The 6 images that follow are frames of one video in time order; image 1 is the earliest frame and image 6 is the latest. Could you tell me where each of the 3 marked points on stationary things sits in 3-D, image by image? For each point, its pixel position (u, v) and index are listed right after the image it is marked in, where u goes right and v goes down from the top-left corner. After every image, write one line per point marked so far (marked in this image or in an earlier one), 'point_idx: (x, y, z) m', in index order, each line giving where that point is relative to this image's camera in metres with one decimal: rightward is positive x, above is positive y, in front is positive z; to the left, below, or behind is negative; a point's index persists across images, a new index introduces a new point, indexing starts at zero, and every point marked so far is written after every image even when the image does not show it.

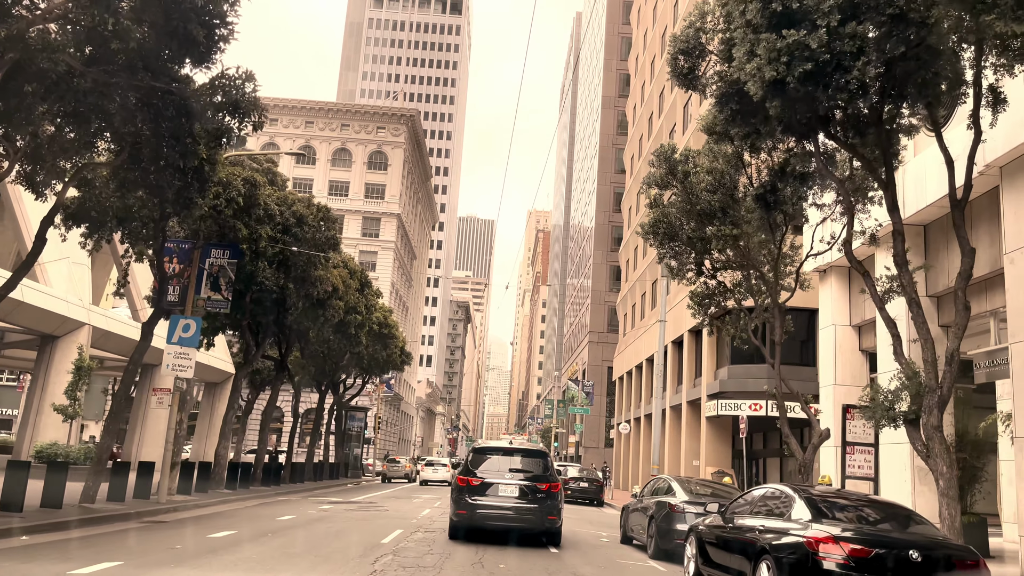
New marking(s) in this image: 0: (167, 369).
0: (-8.4, -2.0, +19.0) m
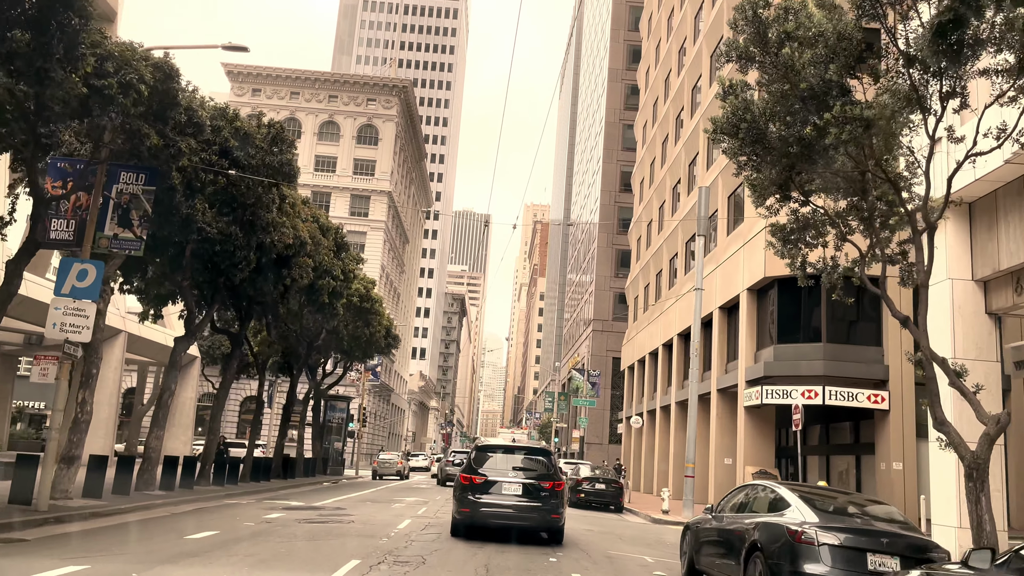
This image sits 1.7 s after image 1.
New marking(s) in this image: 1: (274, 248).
0: (-8.2, -0.8, +14.0) m
1: (-6.2, +1.2, +20.0) m
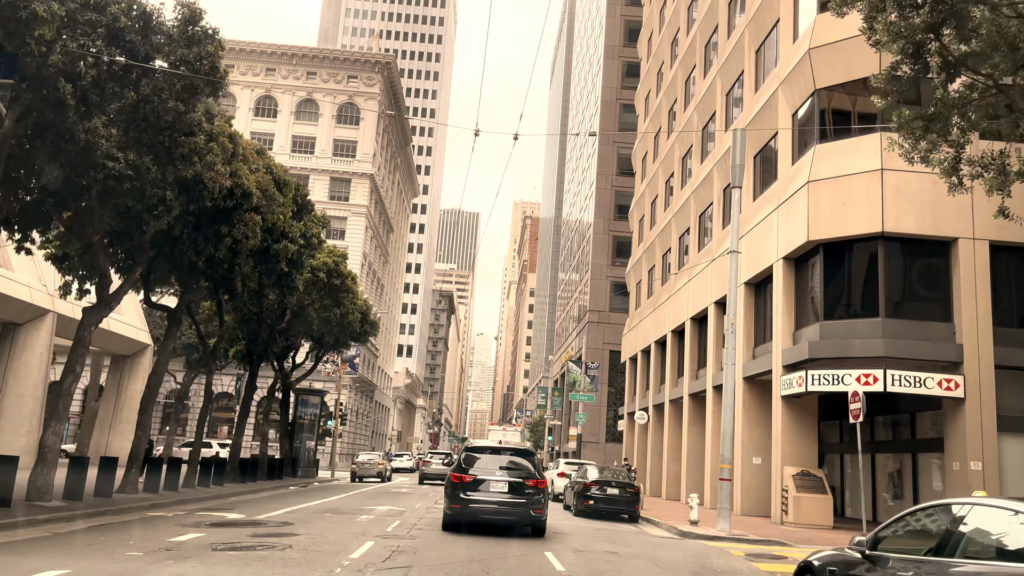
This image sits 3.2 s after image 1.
0: (-8.2, +0.1, +9.8) m
1: (-6.3, +2.1, +15.8) m
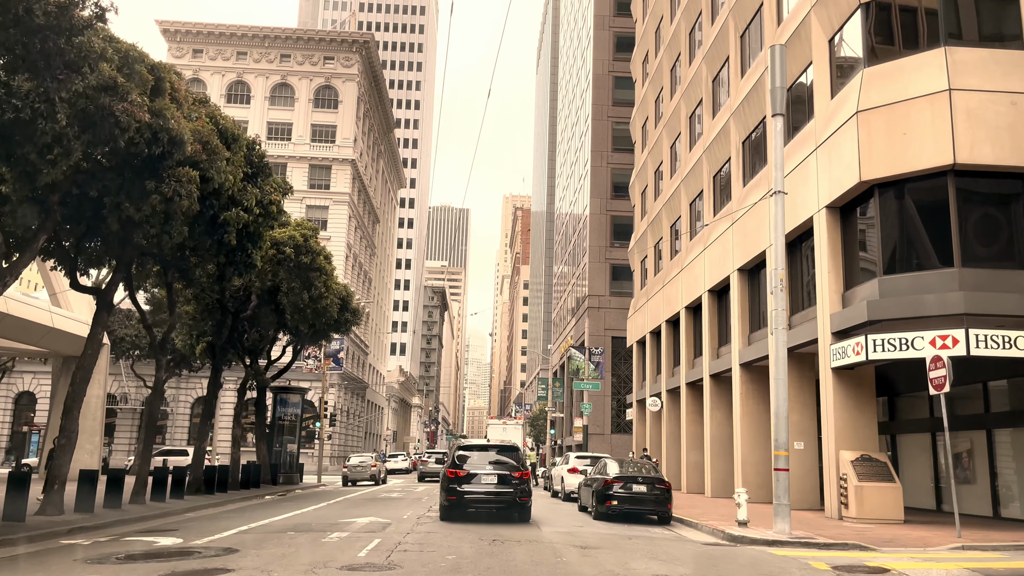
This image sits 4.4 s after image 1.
0: (-8.1, +0.6, +6.3) m
1: (-6.3, +2.6, +12.3) m
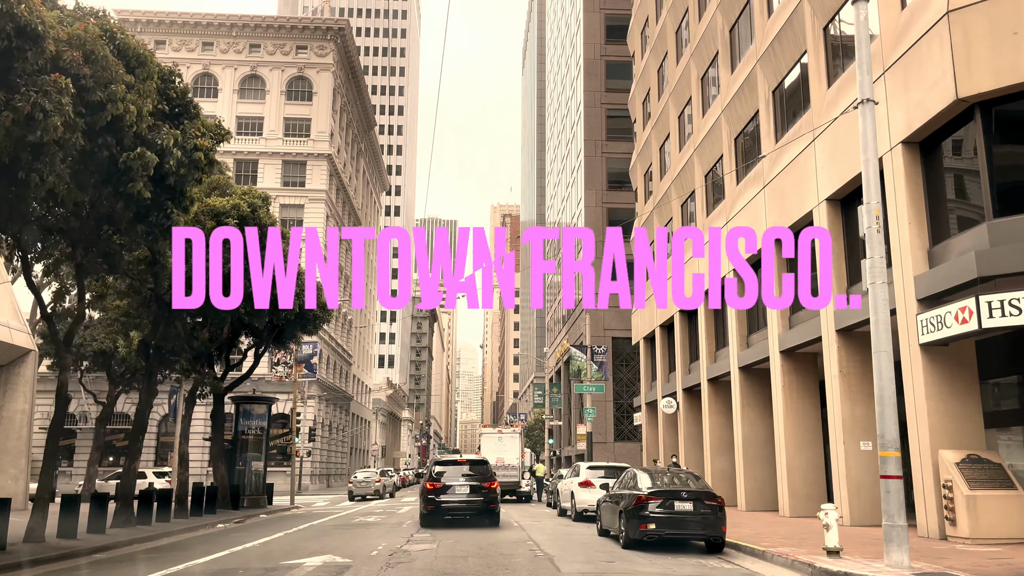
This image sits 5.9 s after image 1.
0: (-8.1, +1.3, +2.1) m
1: (-6.4, +3.2, +8.2) m
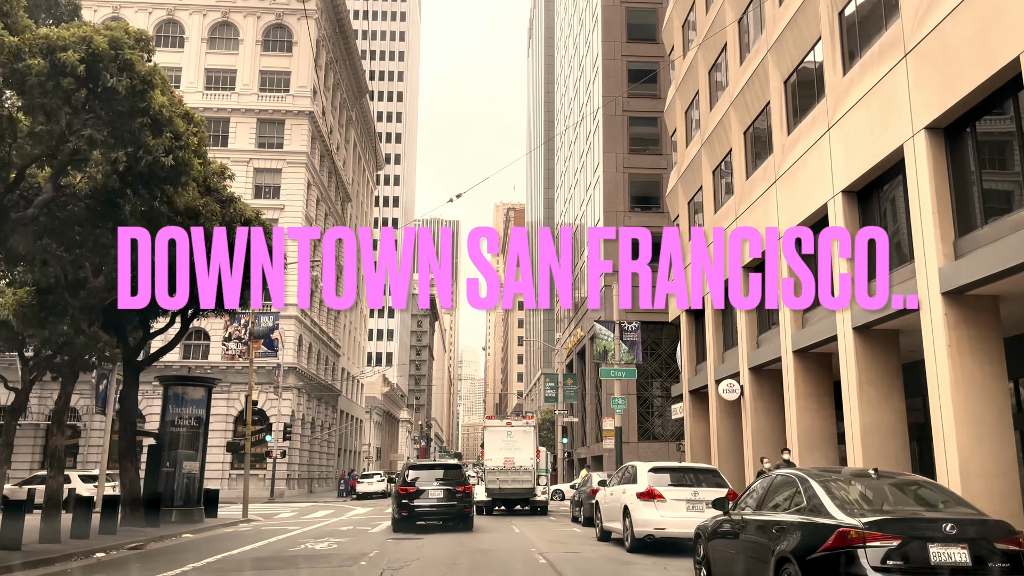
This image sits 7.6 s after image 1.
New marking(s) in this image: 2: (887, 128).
0: (-7.7, +3.0, -5.0) m
1: (-6.0, +4.9, +1.1) m
2: (+7.5, +3.2, +15.6) m
